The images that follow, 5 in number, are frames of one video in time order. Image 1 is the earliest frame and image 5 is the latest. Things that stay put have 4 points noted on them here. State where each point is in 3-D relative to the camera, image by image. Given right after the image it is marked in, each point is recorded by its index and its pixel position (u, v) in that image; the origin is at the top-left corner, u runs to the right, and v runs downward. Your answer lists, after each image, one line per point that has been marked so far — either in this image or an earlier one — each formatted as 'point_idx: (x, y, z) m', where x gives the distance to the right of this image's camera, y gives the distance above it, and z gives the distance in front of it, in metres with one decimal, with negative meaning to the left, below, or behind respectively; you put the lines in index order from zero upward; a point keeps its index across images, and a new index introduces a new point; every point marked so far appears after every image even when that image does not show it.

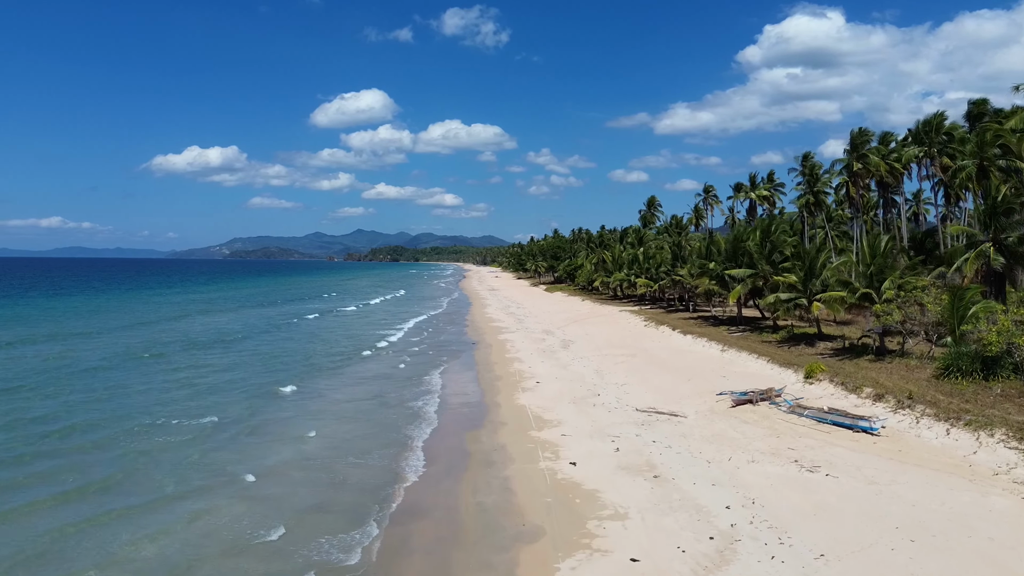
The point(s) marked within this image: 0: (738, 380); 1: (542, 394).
0: (+6.1, -2.5, +19.8) m
1: (+0.8, -2.8, +19.7) m
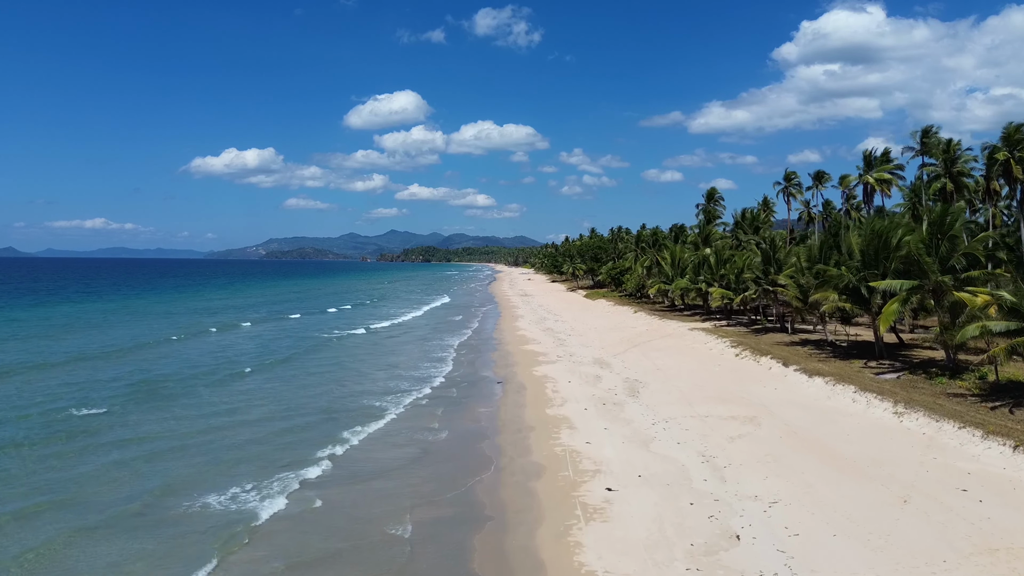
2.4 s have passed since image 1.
0: (+6.9, -3.0, +10.2) m
1: (+1.6, -3.4, +10.3) m
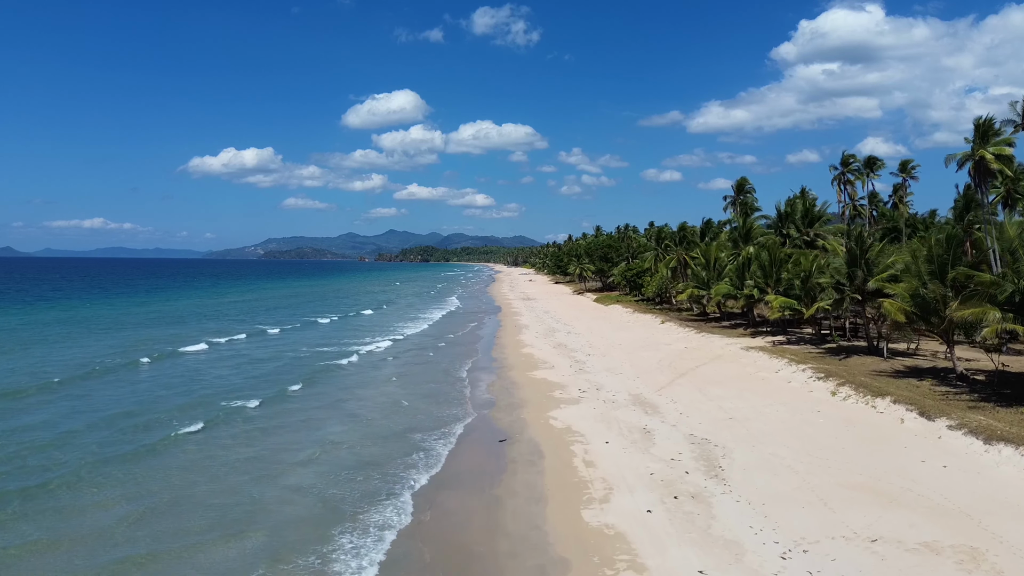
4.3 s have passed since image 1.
0: (+7.1, -3.3, +2.8) m
1: (+1.8, -3.7, +2.9) m
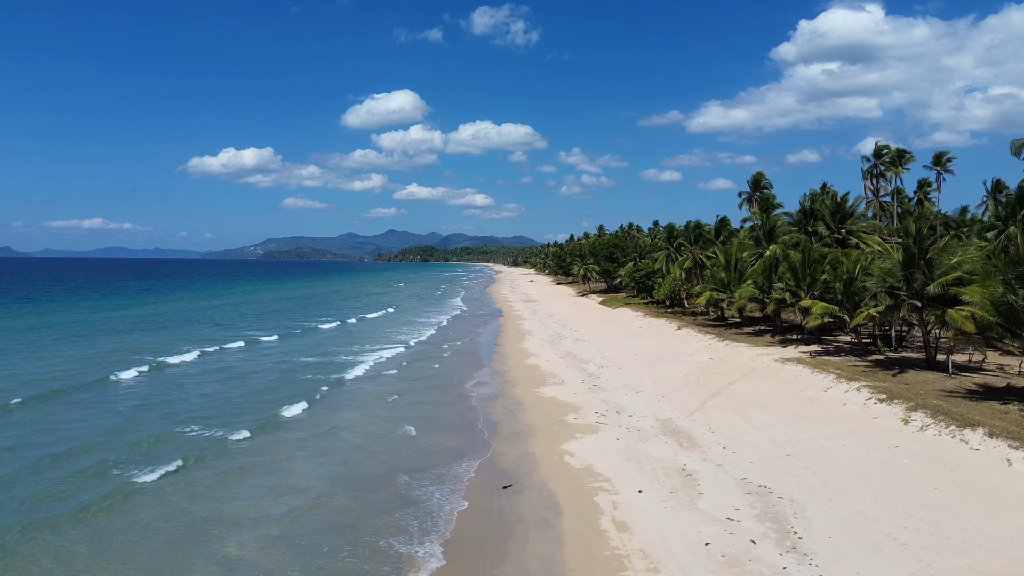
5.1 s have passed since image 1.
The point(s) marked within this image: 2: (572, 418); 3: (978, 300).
0: (+7.2, -3.5, -0.3) m
1: (+1.9, -3.8, -0.2) m
2: (+1.4, -3.1, +17.7) m
3: (+10.8, -0.3, +17.2) m
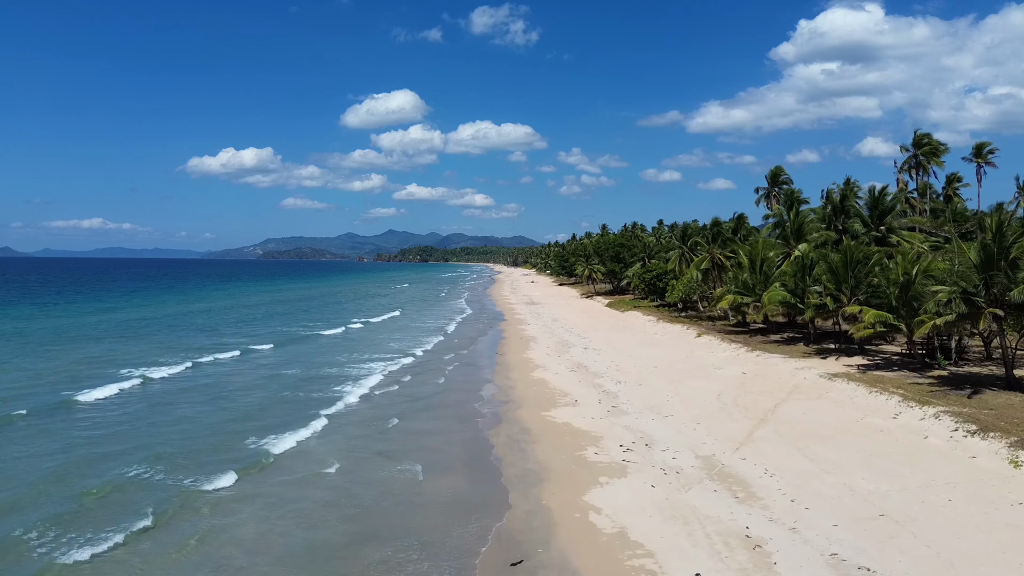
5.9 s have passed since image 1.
0: (+7.4, -3.6, -3.4) m
1: (+2.1, -3.9, -3.3) m
2: (+1.5, -3.3, +14.5) m
3: (+11.0, -0.4, +14.1) m
